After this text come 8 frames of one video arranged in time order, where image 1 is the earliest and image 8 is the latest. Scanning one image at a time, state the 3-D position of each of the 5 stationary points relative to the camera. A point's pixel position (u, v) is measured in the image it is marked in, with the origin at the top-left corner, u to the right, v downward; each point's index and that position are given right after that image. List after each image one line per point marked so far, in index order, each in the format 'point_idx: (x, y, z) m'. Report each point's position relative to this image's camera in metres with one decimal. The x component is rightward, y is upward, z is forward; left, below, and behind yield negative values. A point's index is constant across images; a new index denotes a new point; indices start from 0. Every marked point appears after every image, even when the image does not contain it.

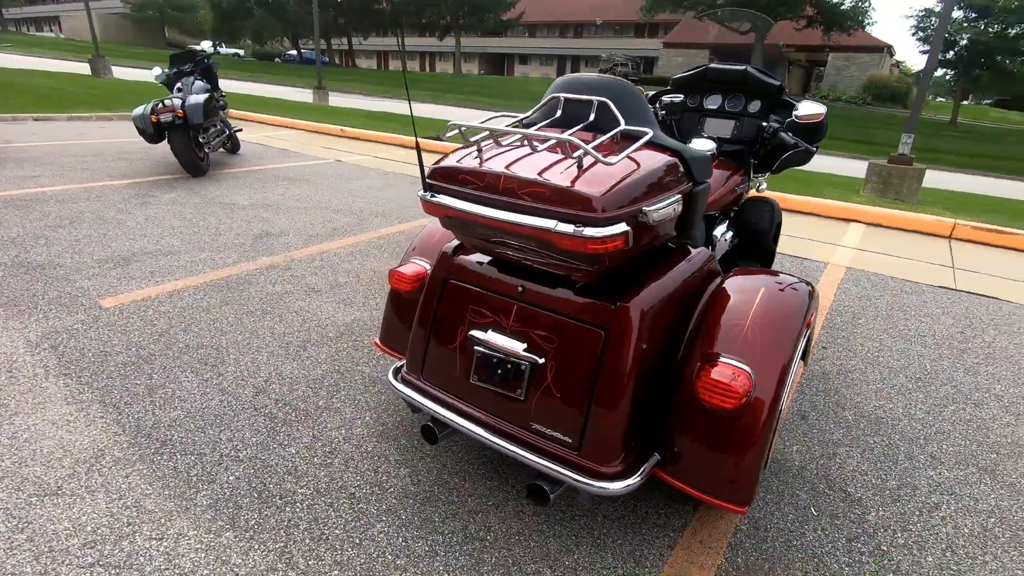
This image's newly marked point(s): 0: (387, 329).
0: (-0.6, -0.2, +2.7) m
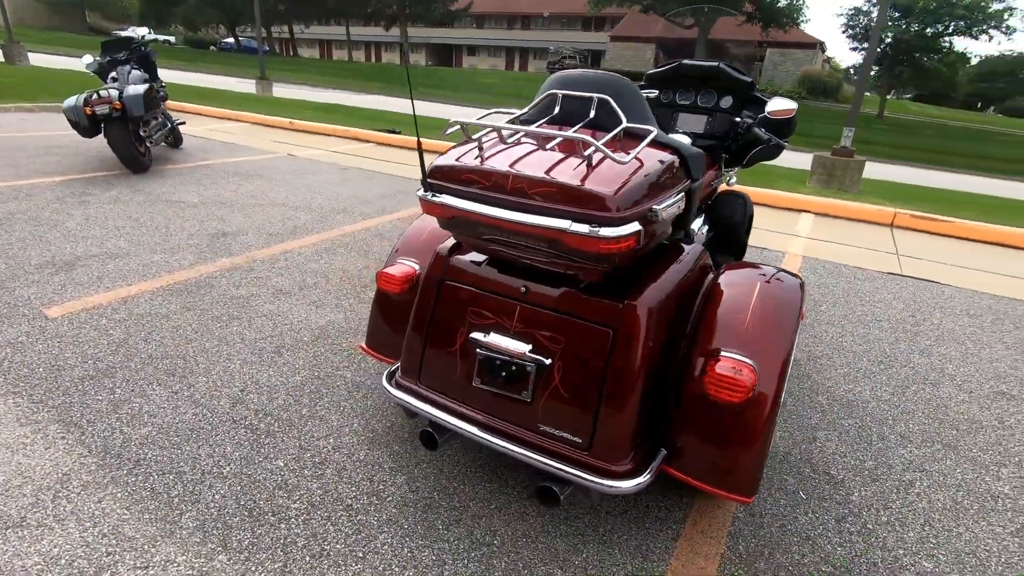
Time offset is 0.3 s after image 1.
0: (-0.7, -0.2, +2.6) m
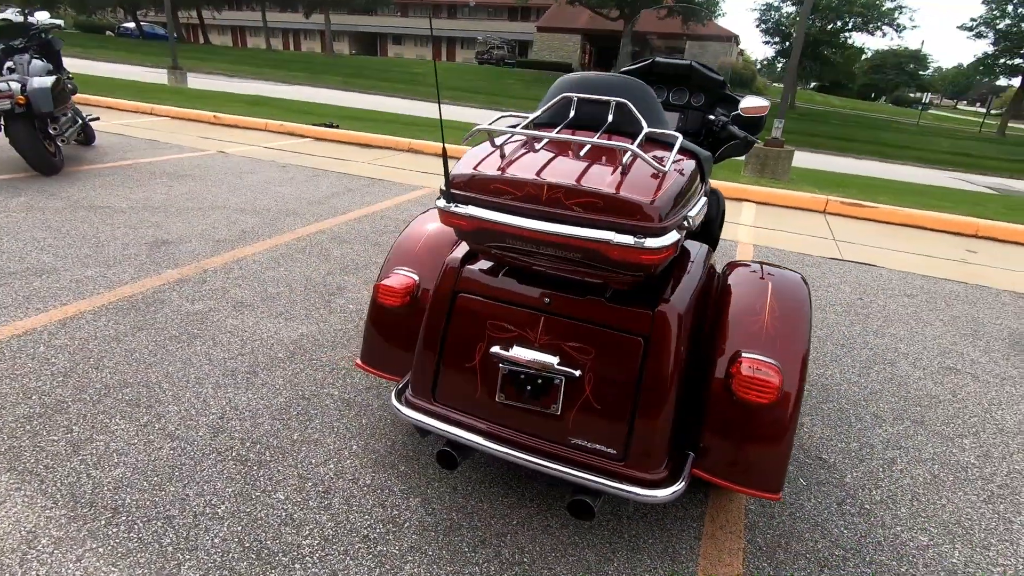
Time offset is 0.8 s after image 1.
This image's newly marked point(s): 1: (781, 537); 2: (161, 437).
0: (-0.7, -0.3, +2.5) m
1: (+1.1, -1.0, +2.2) m
2: (-1.6, -0.7, +2.4) m
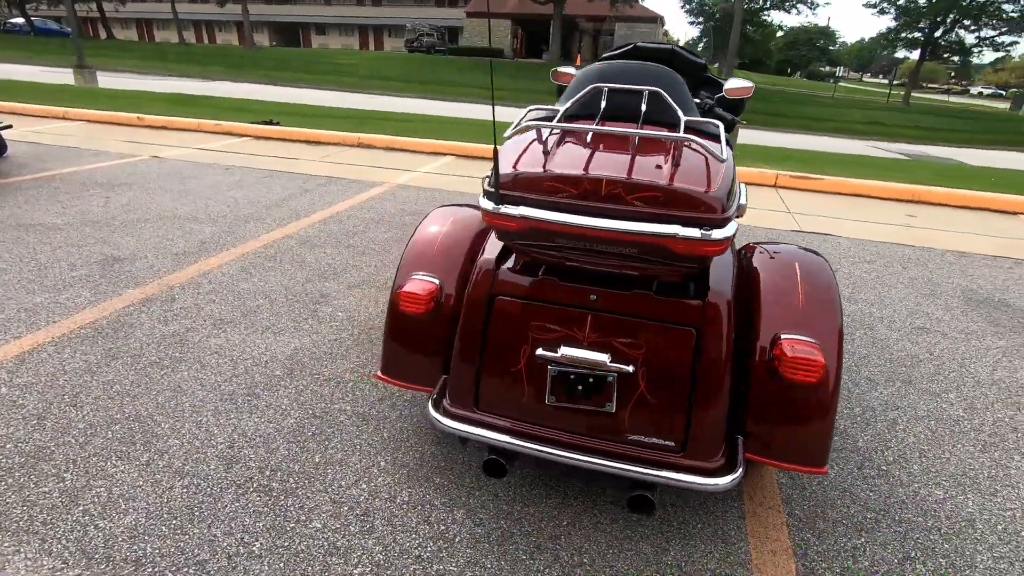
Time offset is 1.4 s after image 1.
0: (-0.5, -0.3, +2.4) m
1: (+1.3, -0.9, +2.3) m
2: (-1.4, -0.8, +2.2) m
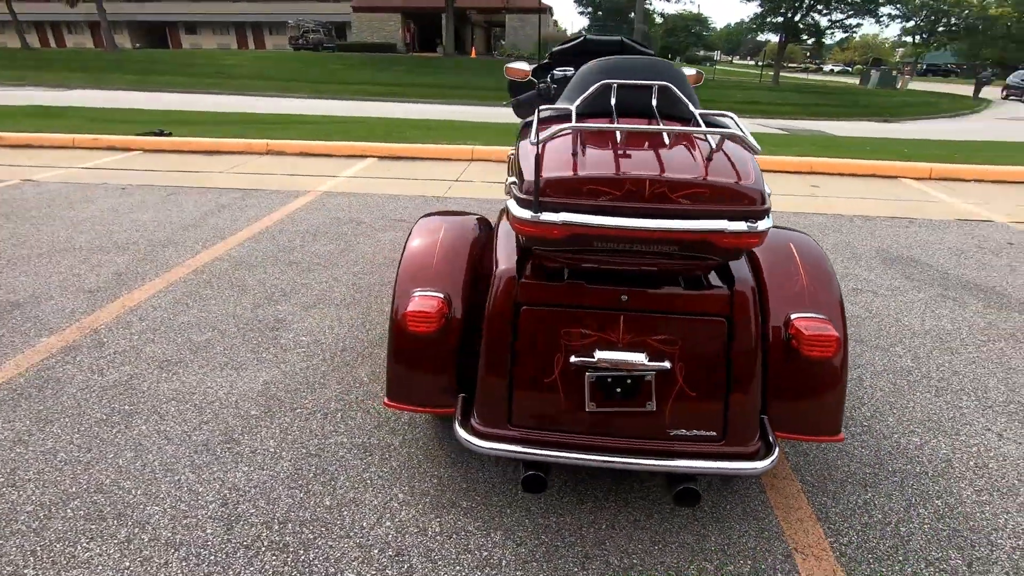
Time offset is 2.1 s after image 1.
0: (-0.5, -0.4, +2.2) m
1: (+1.4, -0.8, +2.4) m
2: (-1.3, -0.9, +1.9) m
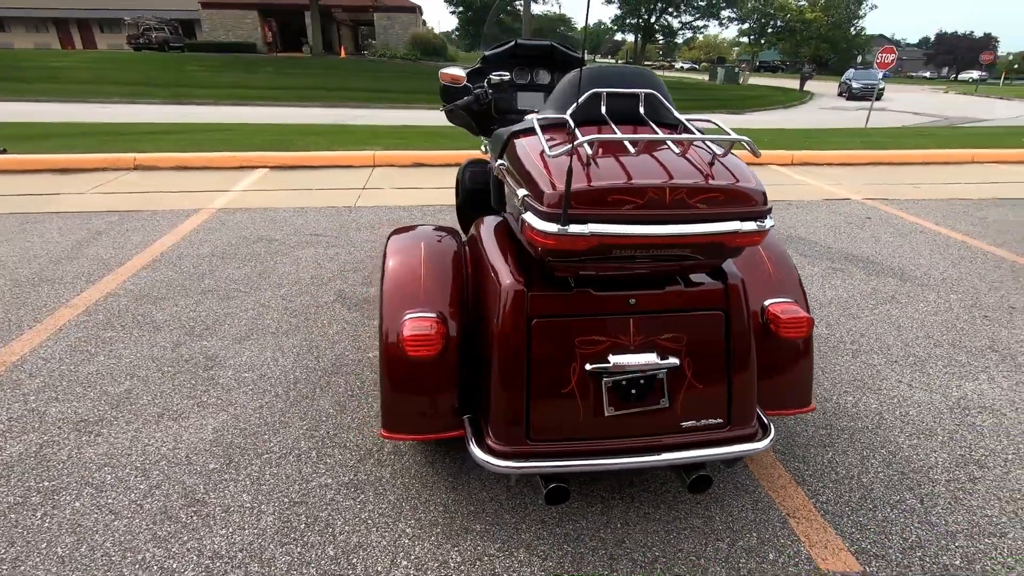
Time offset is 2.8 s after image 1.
0: (-0.5, -0.5, +2.1) m
1: (+1.4, -0.7, +2.7) m
2: (-1.1, -1.1, +1.7) m
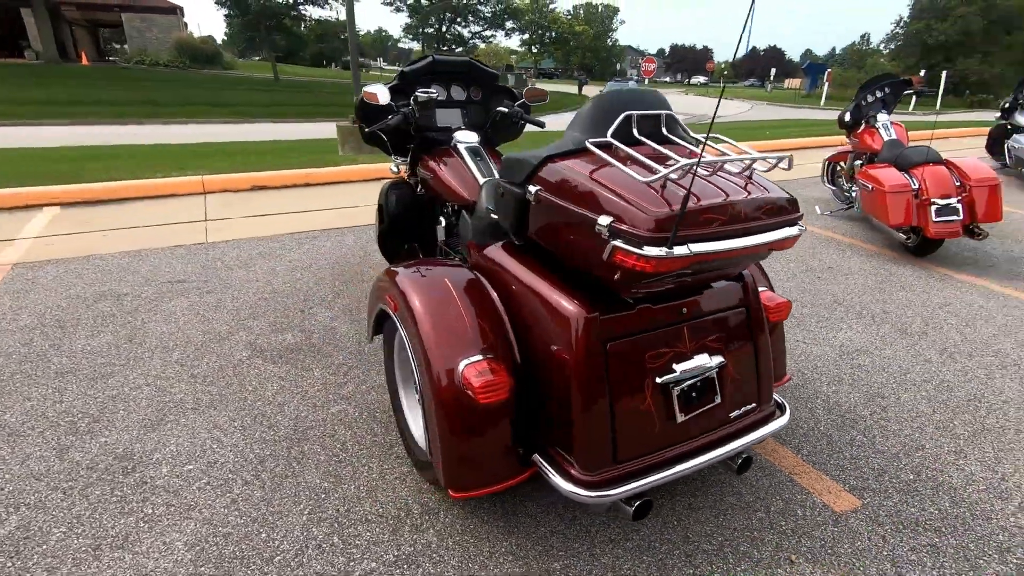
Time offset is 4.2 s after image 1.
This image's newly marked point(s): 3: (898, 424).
0: (-0.2, -0.6, +1.9) m
1: (+1.3, -0.7, +3.0) m
2: (-0.6, -1.3, +1.3) m
3: (+2.1, -0.7, +3.0) m
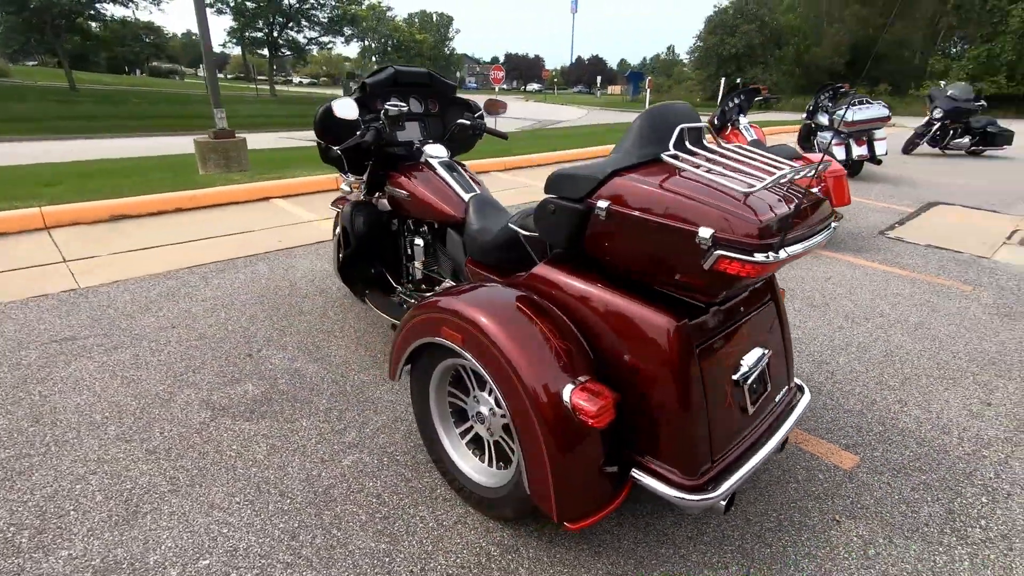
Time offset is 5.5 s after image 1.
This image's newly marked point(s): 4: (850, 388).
0: (+0.2, -0.7, +1.8) m
1: (+1.4, -0.6, +3.3) m
2: (0.0, -1.4, +1.1) m
3: (+2.1, -0.6, +3.4) m
4: (+2.1, -0.6, +3.4) m
